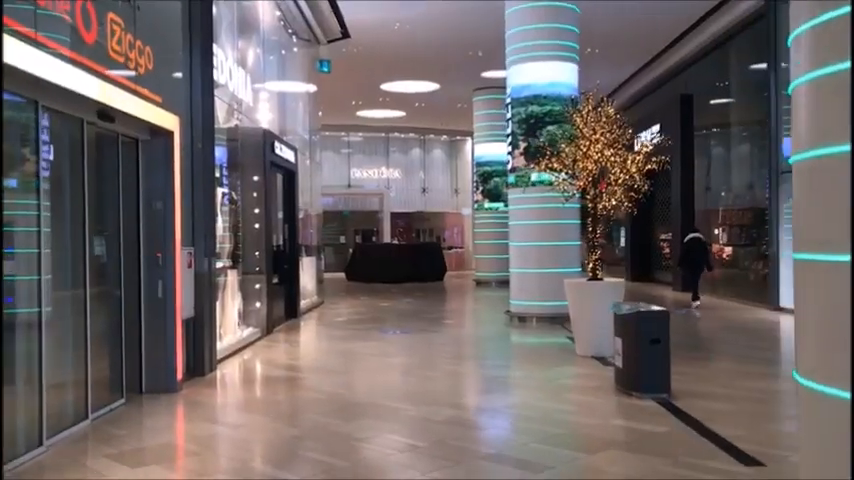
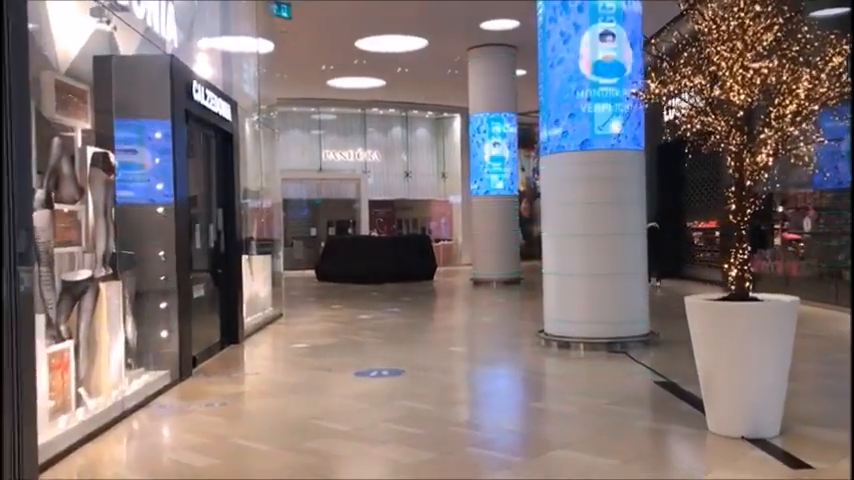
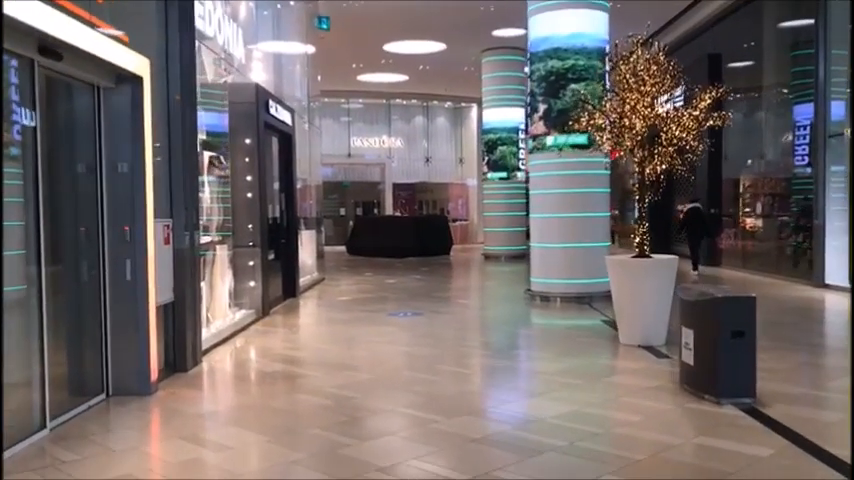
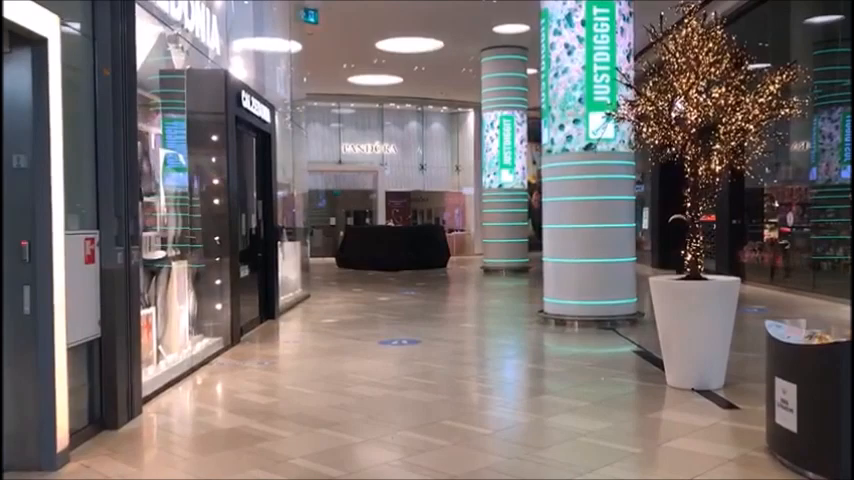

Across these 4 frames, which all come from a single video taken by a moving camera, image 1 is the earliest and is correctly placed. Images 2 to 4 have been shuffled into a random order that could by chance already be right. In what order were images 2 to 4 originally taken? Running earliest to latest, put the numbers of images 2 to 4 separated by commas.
3, 4, 2
